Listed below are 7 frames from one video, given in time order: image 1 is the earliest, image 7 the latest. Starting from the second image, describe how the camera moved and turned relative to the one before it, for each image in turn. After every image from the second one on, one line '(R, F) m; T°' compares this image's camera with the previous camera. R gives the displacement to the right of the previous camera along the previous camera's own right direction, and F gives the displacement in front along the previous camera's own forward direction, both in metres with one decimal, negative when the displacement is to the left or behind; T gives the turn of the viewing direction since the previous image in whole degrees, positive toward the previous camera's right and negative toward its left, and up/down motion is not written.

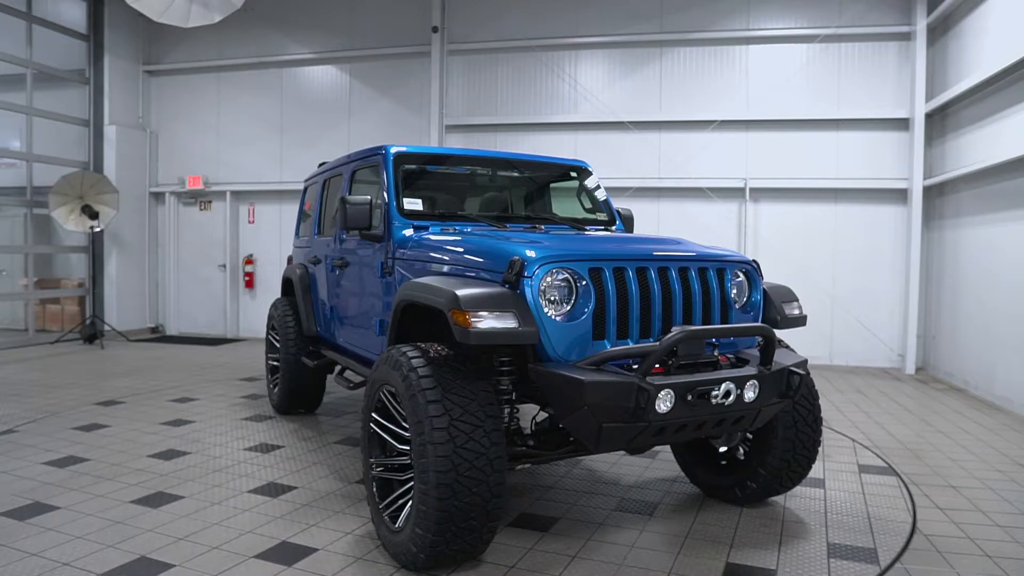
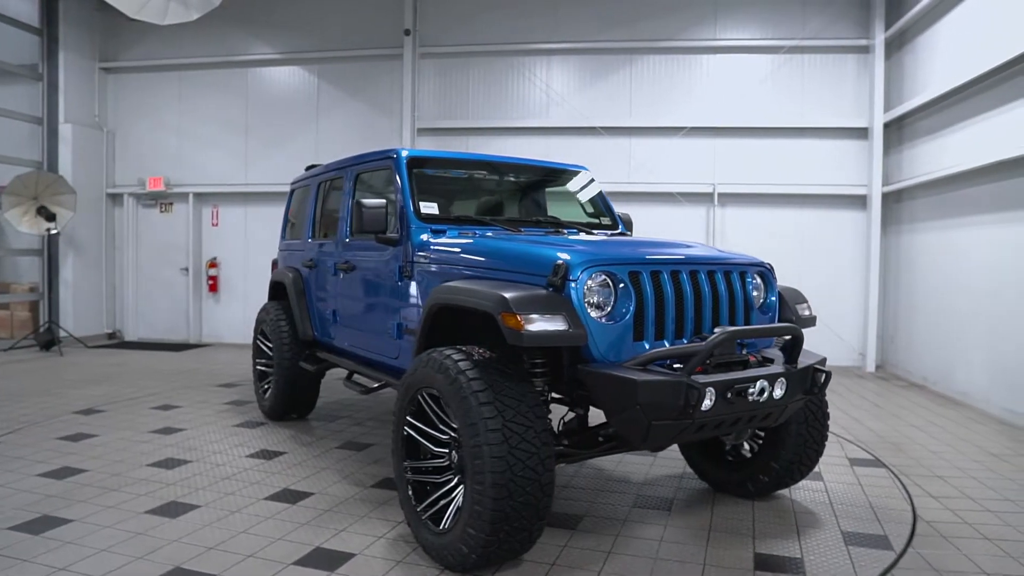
(-0.4, 0.0) m; +4°
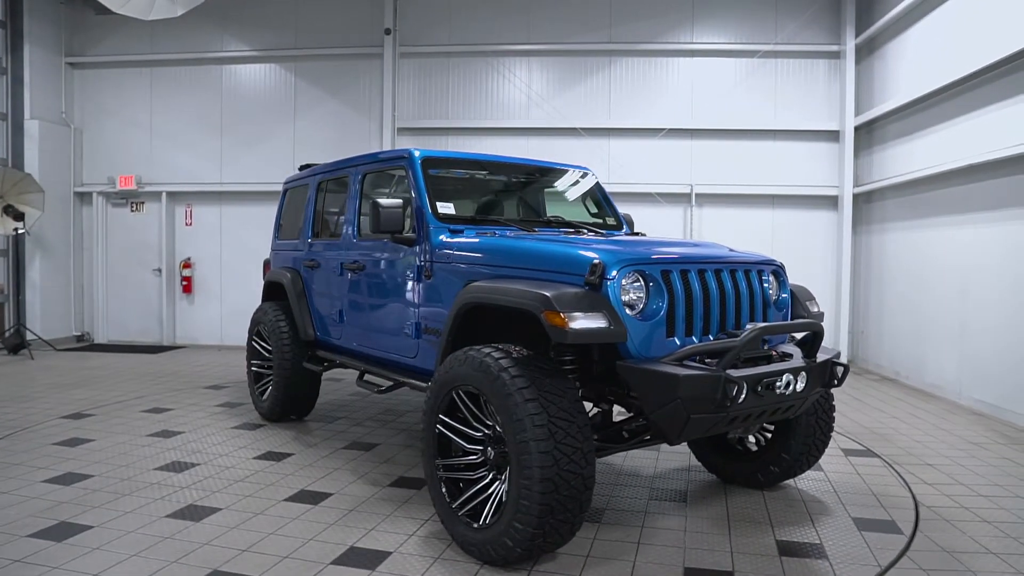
(-0.3, 0.0) m; +3°
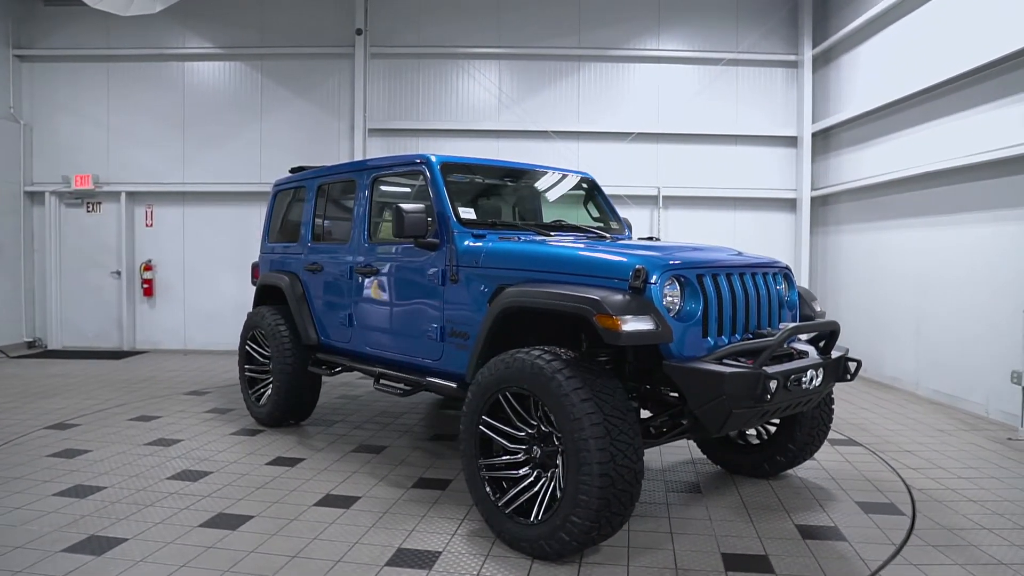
(-0.4, -0.1) m; +5°
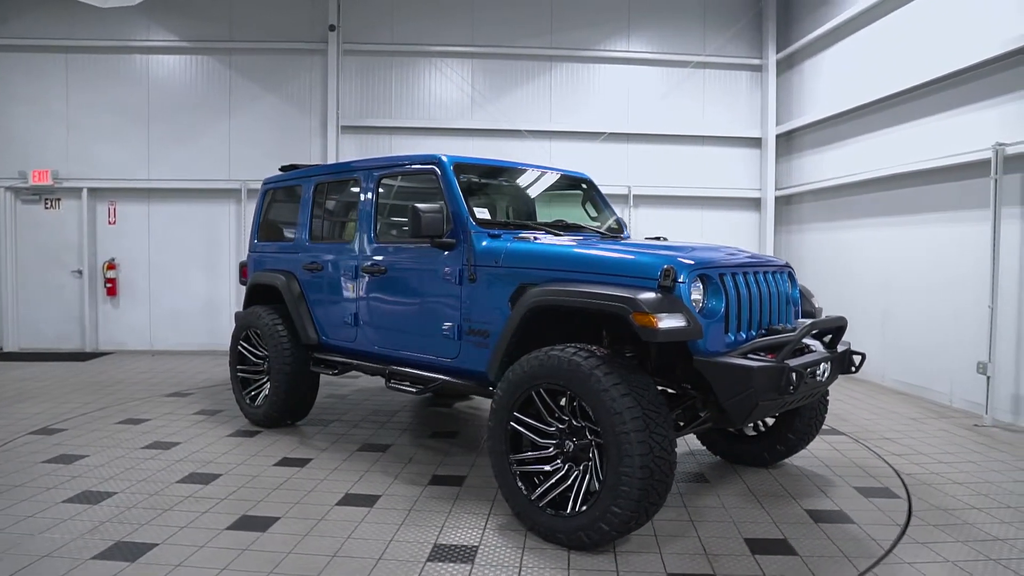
(-0.4, -0.1) m; +4°
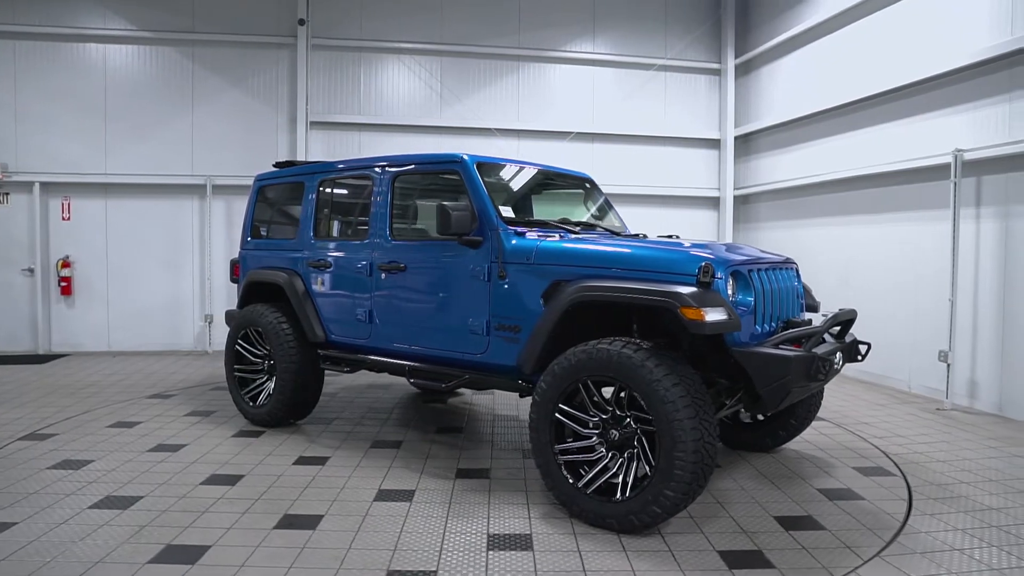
(-0.5, -0.1) m; +5°
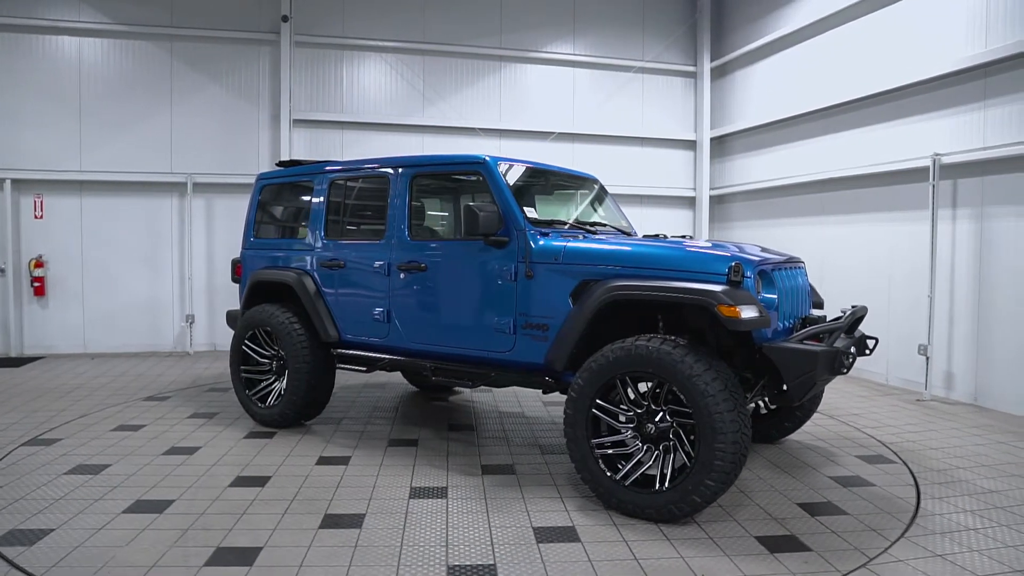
(-0.4, -0.1) m; +4°
